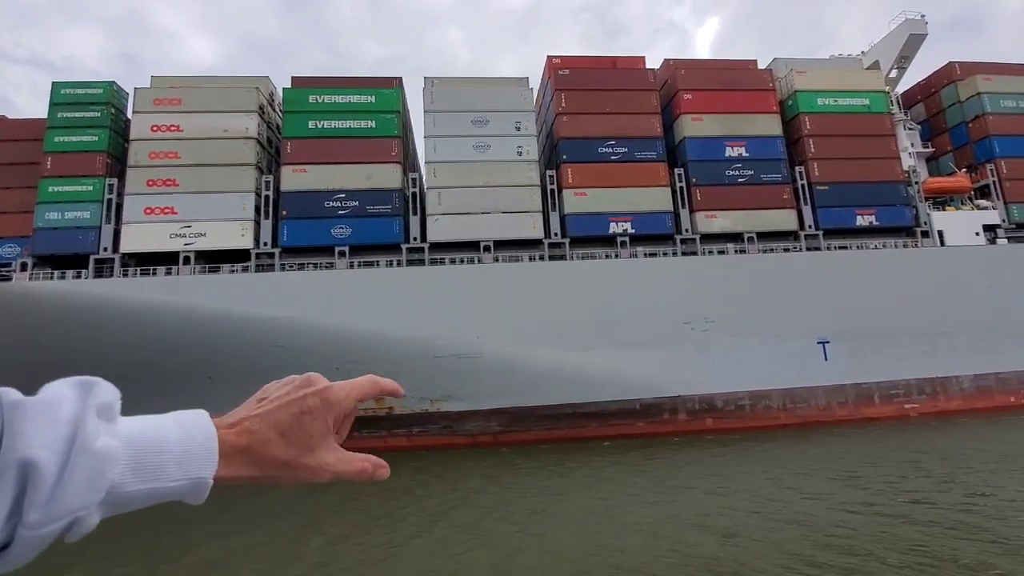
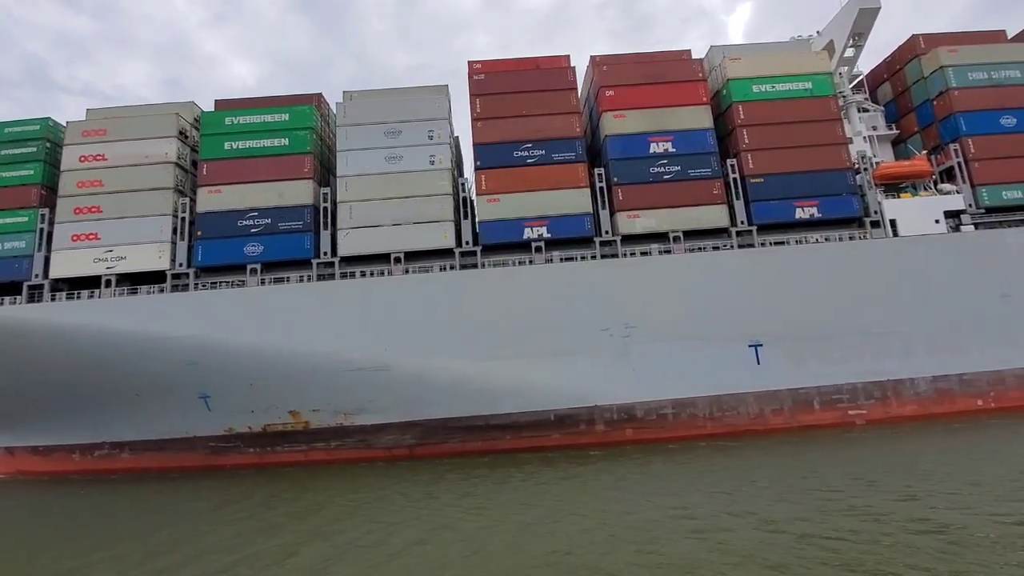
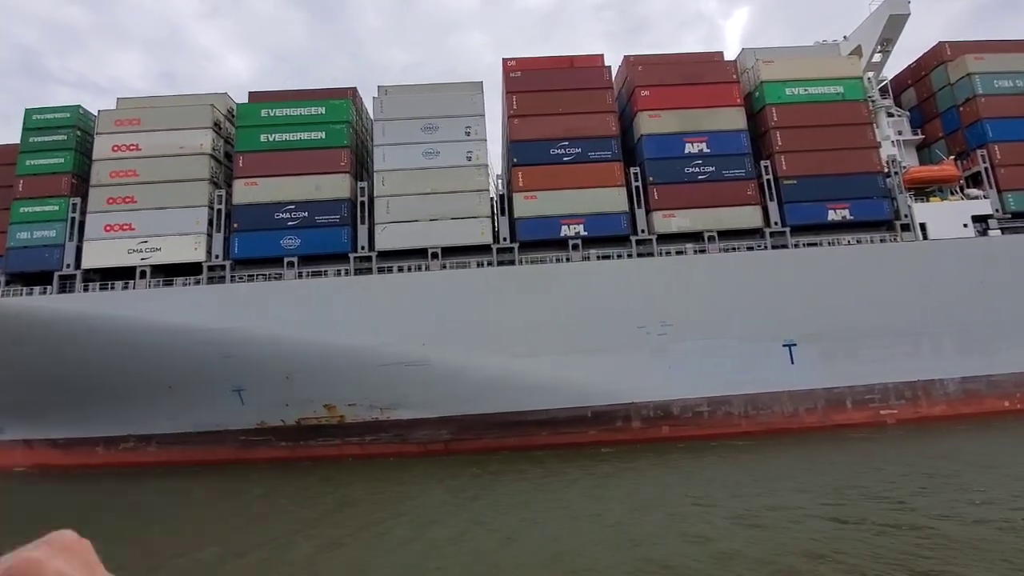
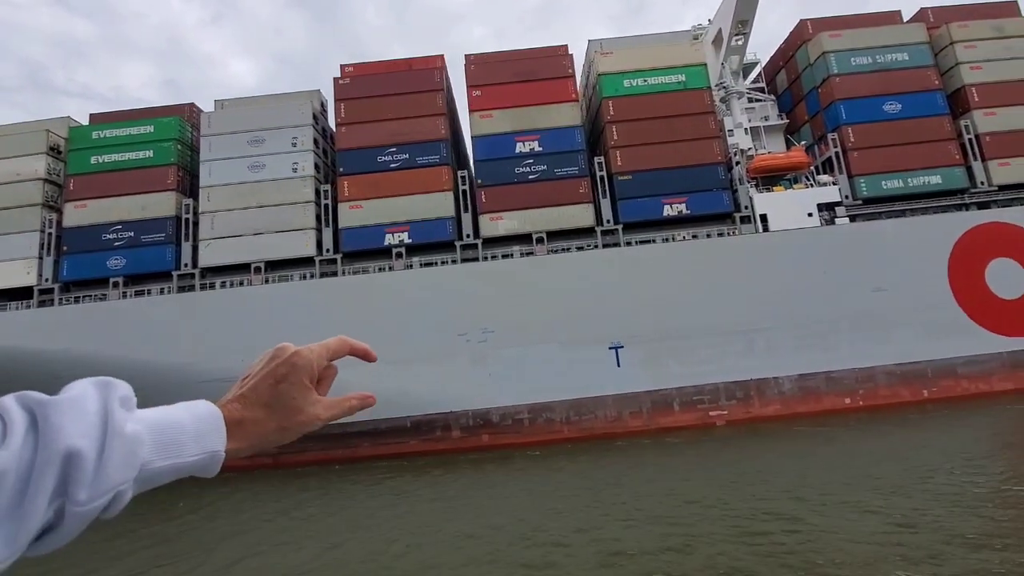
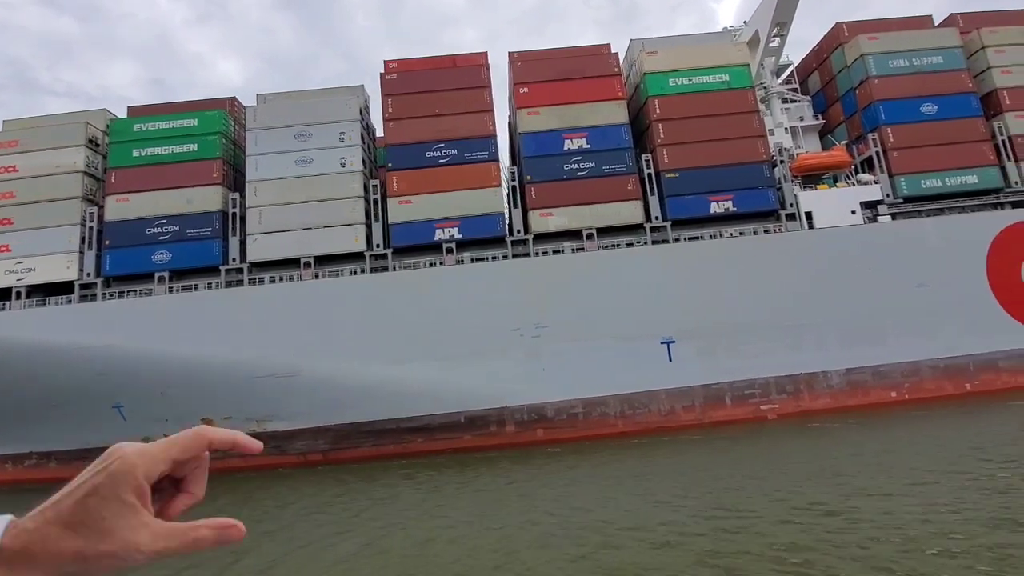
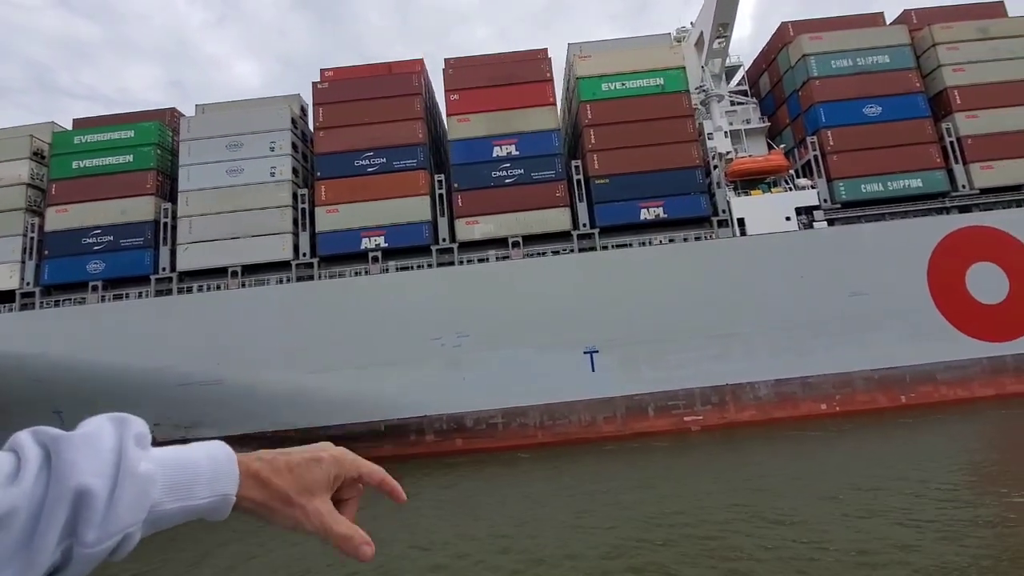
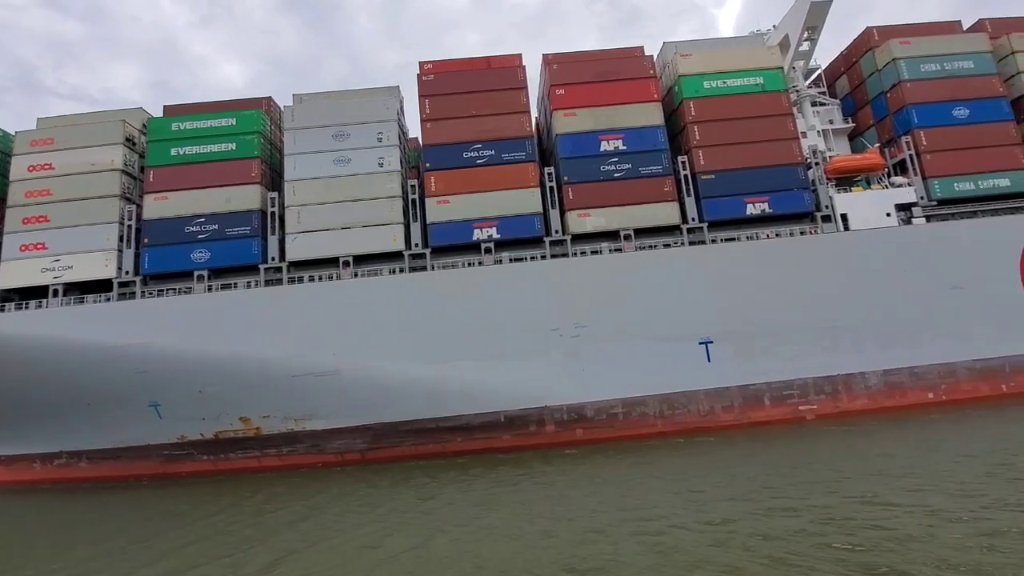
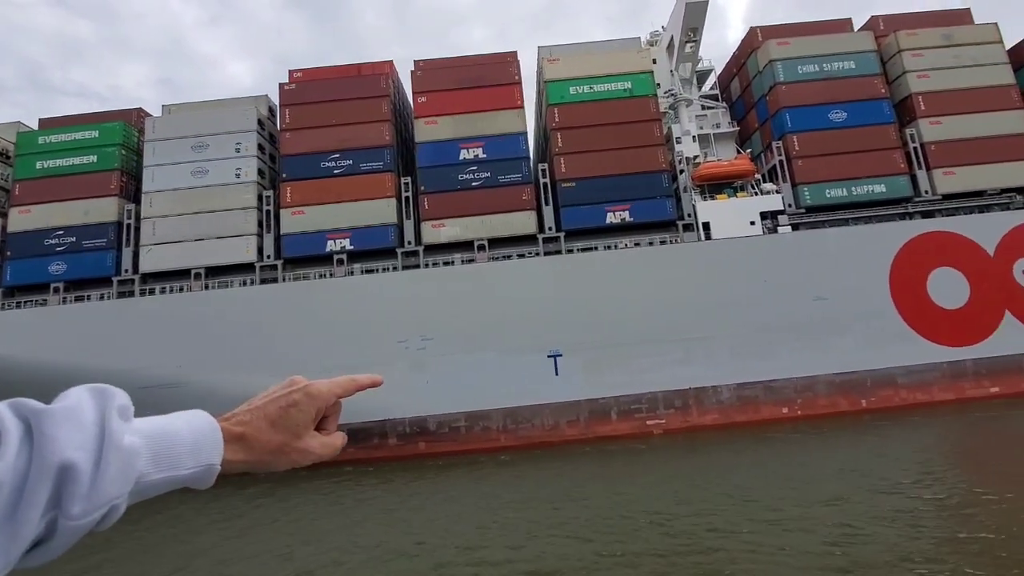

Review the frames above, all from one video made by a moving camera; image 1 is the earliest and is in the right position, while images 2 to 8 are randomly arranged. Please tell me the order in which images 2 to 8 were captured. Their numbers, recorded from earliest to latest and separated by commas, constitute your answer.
3, 2, 7, 5, 4, 6, 8
